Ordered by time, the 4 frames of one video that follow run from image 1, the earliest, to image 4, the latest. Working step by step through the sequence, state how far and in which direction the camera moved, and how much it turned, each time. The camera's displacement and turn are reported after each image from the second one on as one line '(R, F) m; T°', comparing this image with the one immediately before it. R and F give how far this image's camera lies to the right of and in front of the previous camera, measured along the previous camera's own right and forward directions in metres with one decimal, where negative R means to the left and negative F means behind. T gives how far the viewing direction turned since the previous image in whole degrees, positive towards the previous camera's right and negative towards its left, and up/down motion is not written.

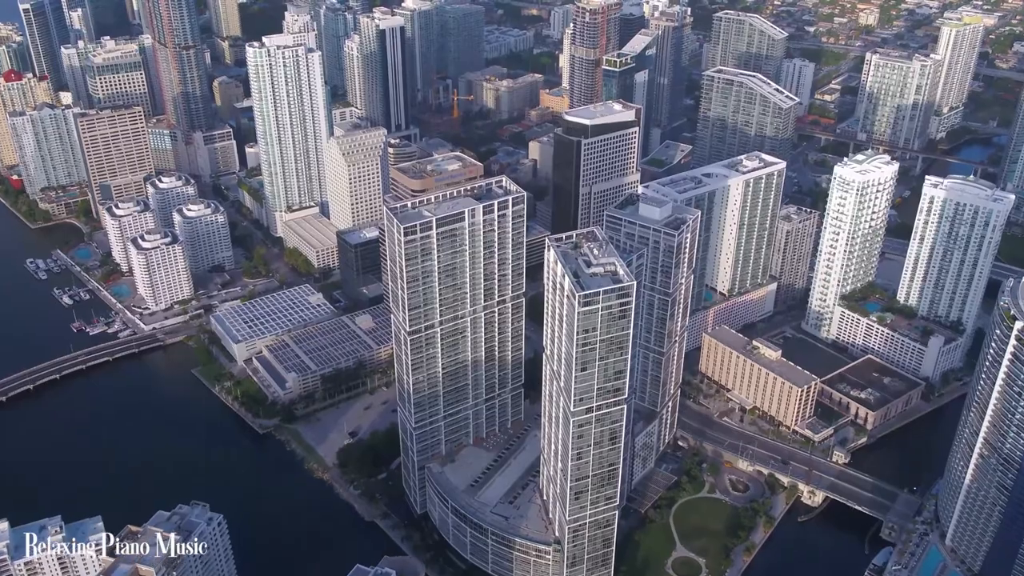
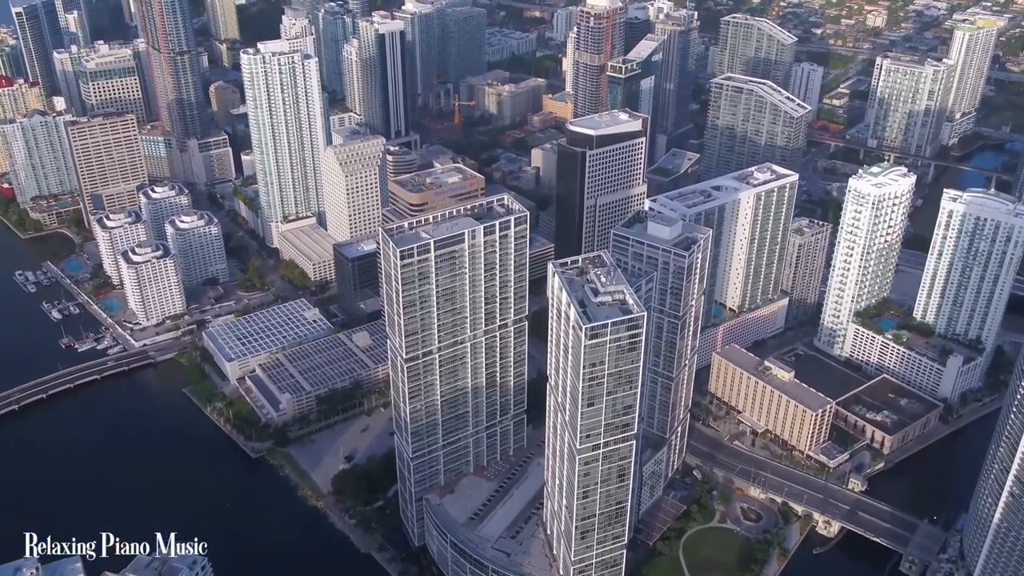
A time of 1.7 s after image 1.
(0.0, +3.6) m; 0°
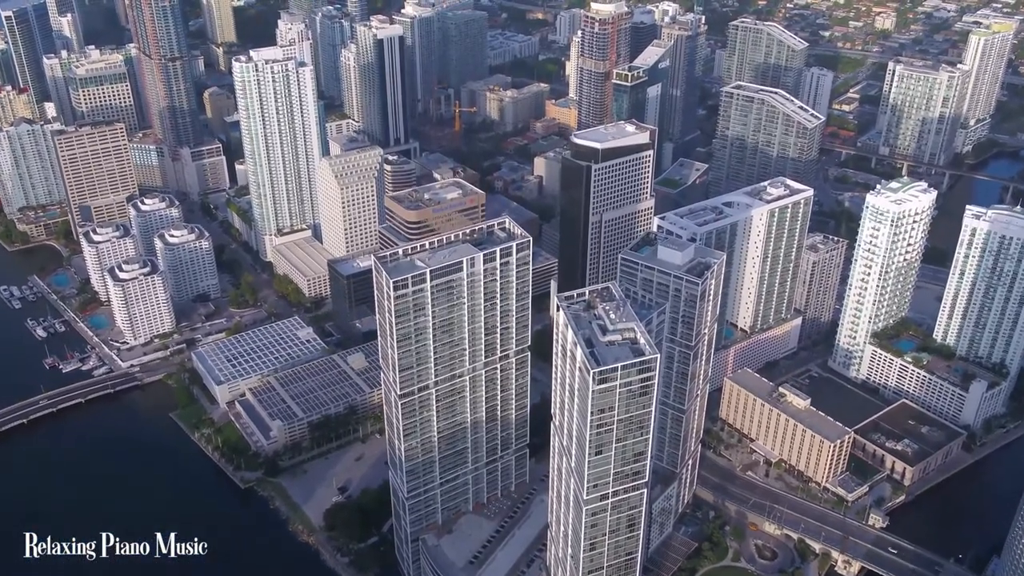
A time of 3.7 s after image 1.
(0.0, +4.4) m; 0°
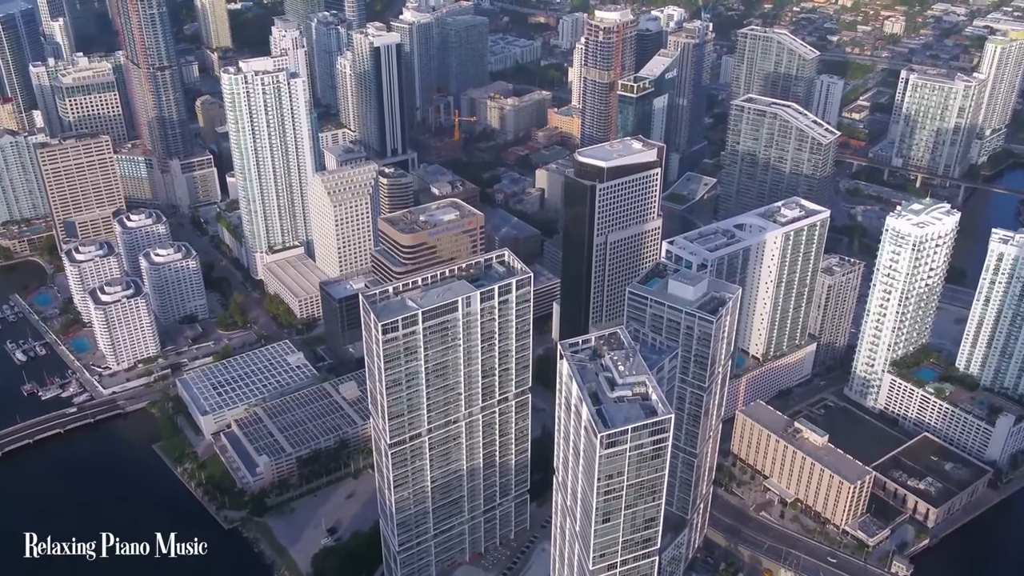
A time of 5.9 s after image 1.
(+0.2, +4.9) m; 0°
